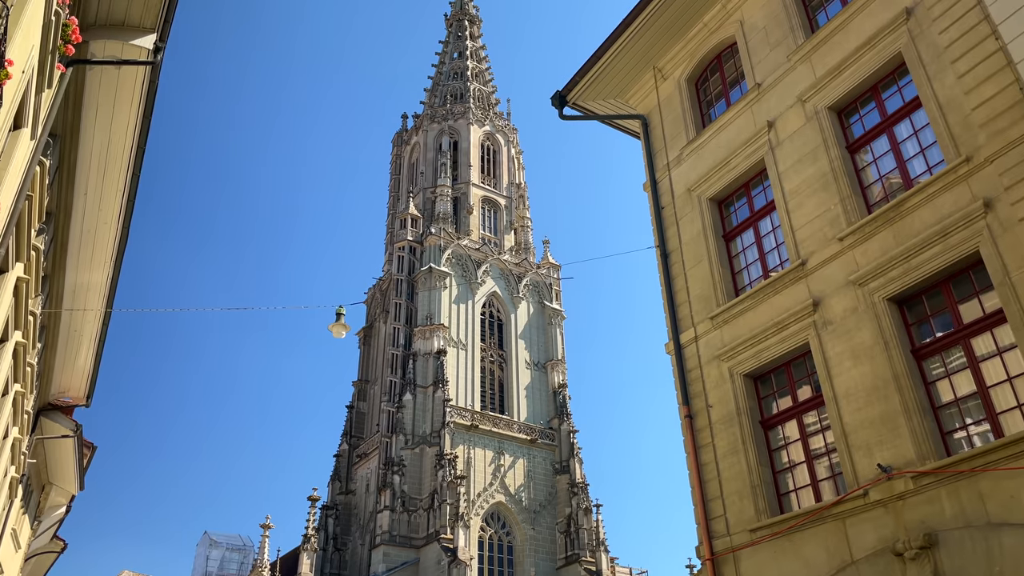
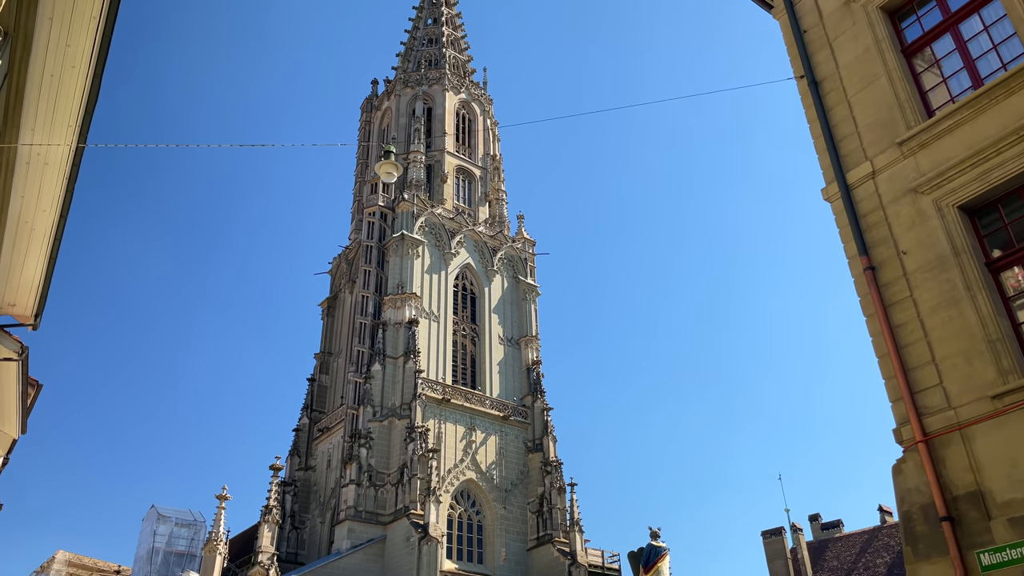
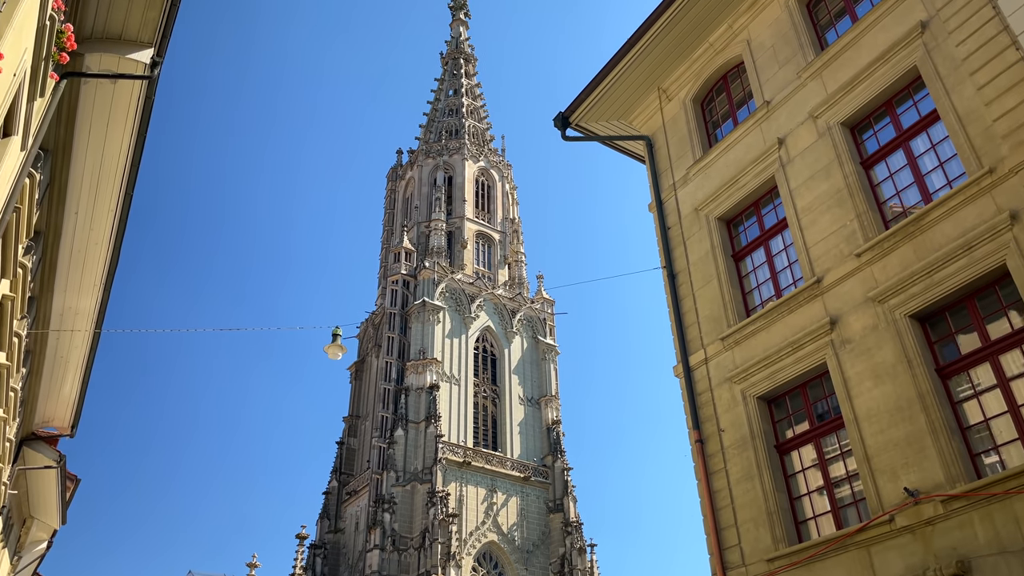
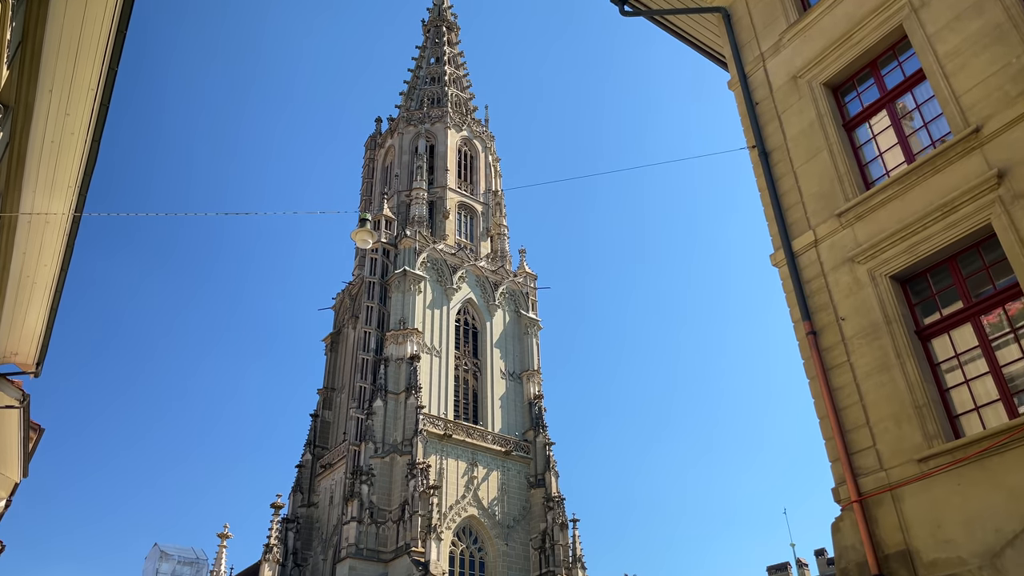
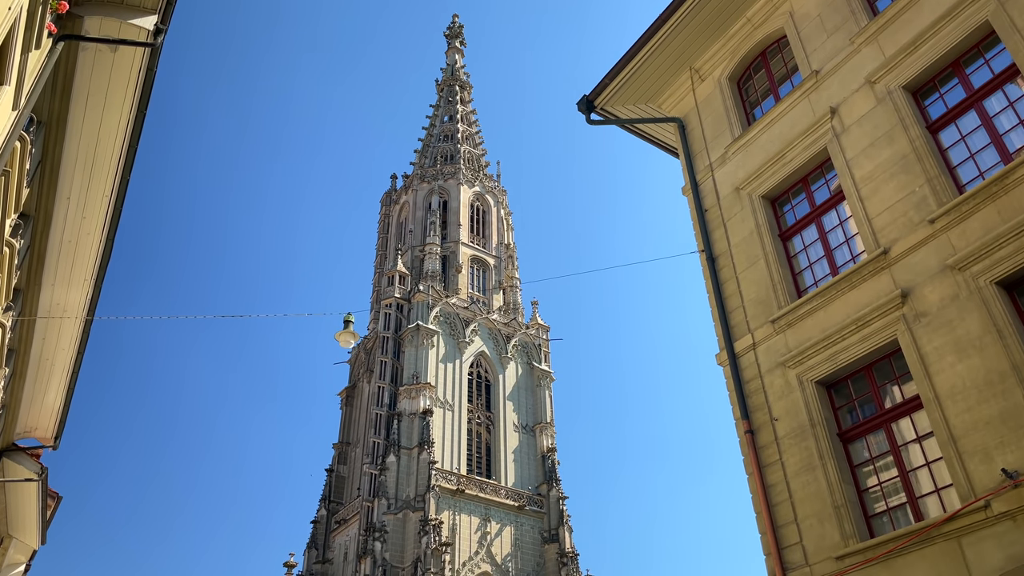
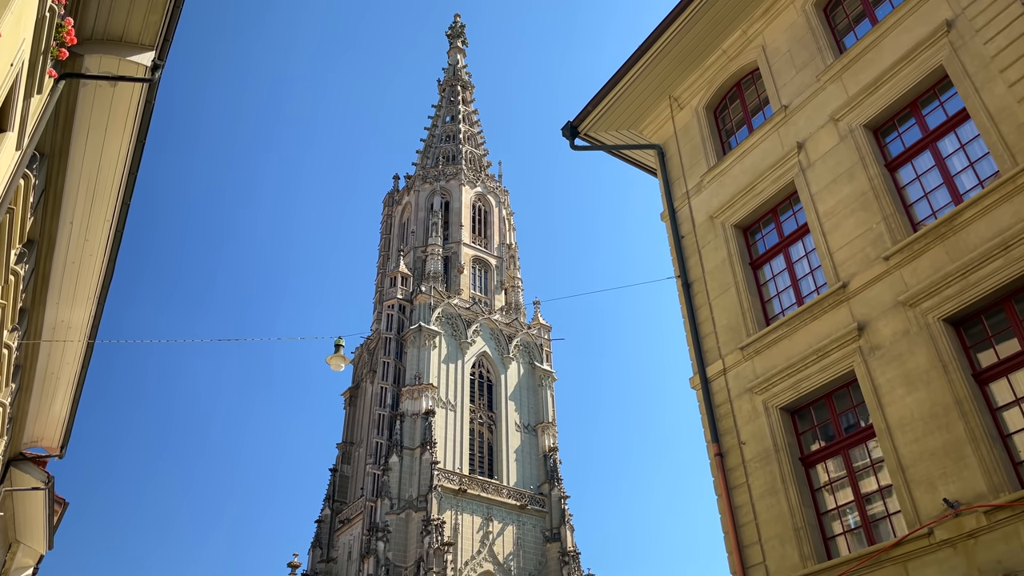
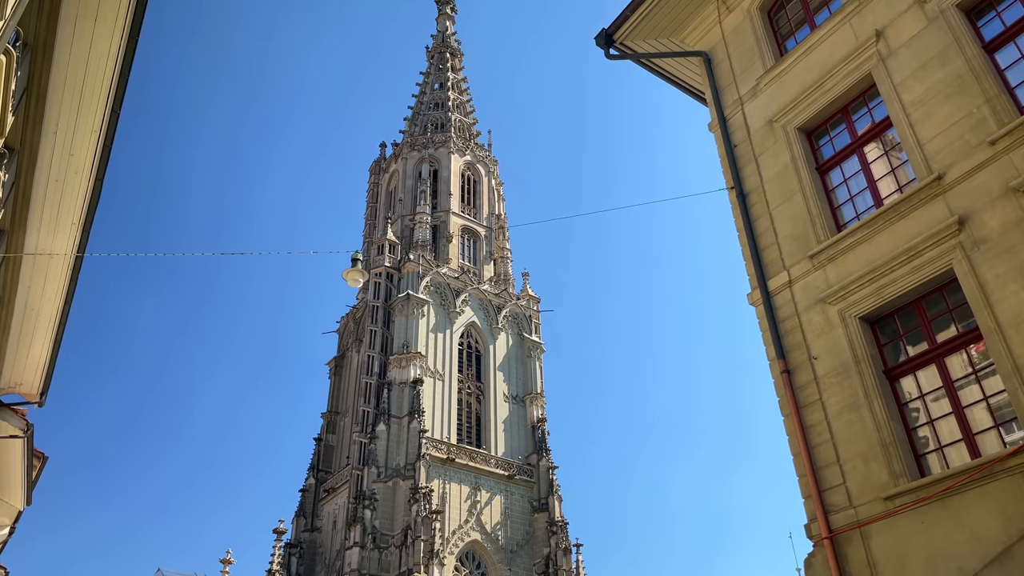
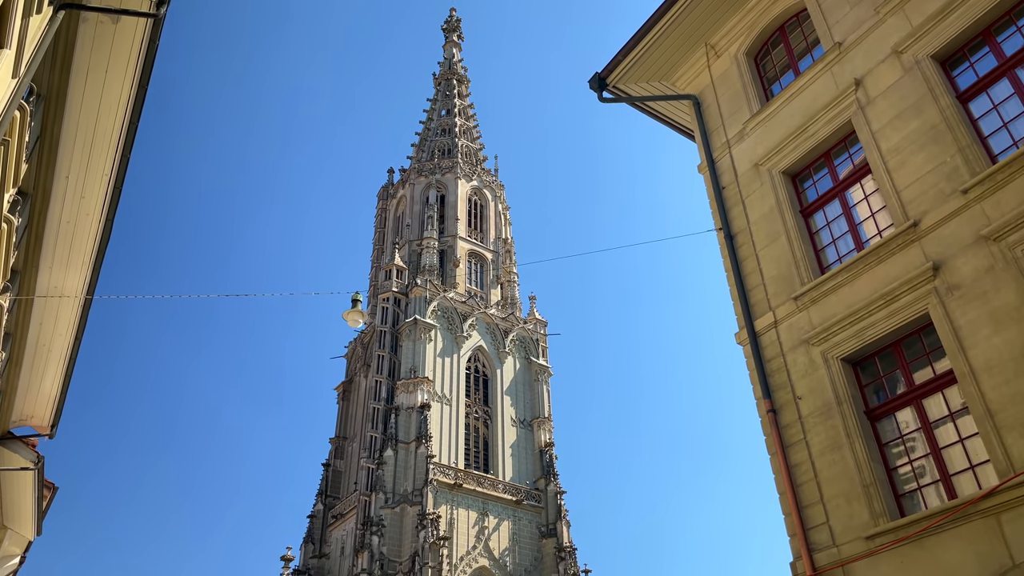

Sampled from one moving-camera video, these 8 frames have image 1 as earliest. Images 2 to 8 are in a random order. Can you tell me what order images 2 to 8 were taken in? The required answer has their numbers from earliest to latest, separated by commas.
3, 6, 5, 8, 7, 4, 2
